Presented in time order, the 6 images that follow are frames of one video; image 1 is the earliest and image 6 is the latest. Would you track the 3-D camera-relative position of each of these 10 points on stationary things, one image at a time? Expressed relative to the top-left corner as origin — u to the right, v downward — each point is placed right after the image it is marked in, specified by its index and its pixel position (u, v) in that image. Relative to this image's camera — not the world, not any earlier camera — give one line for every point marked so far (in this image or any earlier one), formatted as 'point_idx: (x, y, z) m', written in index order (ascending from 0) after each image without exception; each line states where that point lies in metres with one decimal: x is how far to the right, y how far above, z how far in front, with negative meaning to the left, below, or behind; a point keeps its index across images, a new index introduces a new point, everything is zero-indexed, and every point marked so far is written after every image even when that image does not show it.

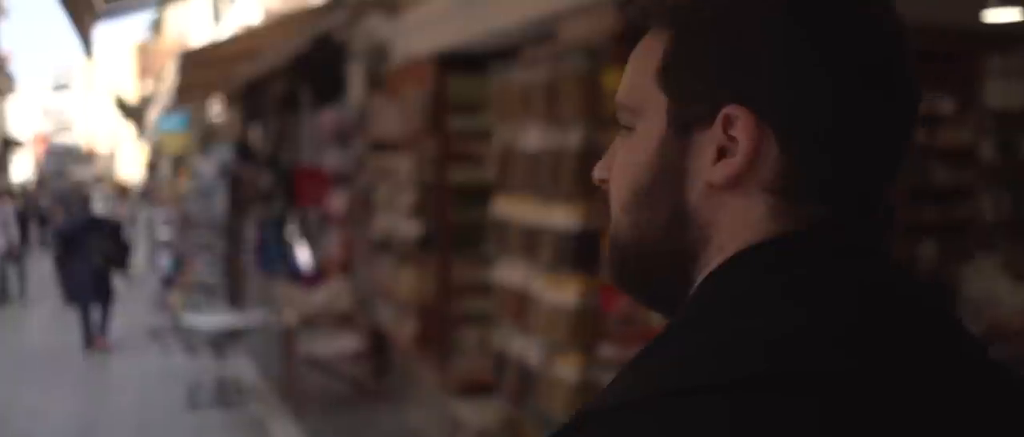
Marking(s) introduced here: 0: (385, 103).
0: (-0.4, +0.4, +6.0) m
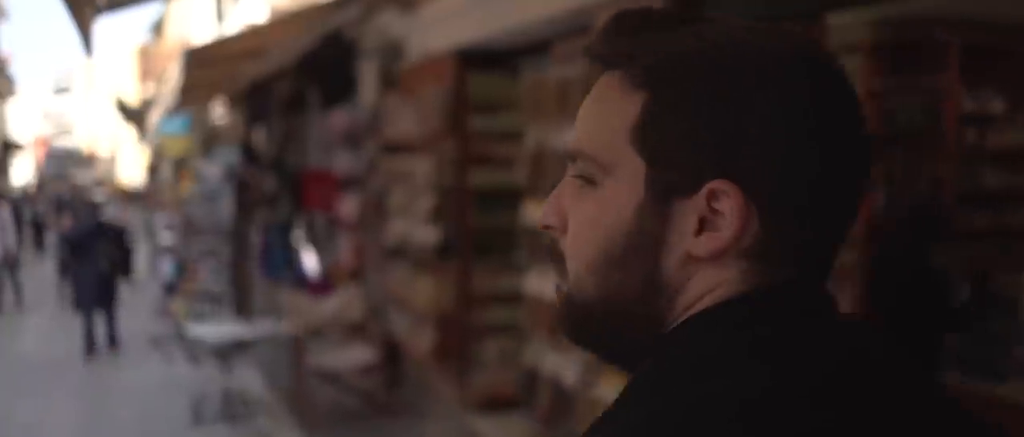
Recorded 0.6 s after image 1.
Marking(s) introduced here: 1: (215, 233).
0: (-0.3, +0.3, +5.7) m
1: (-1.5, -0.1, +9.8) m
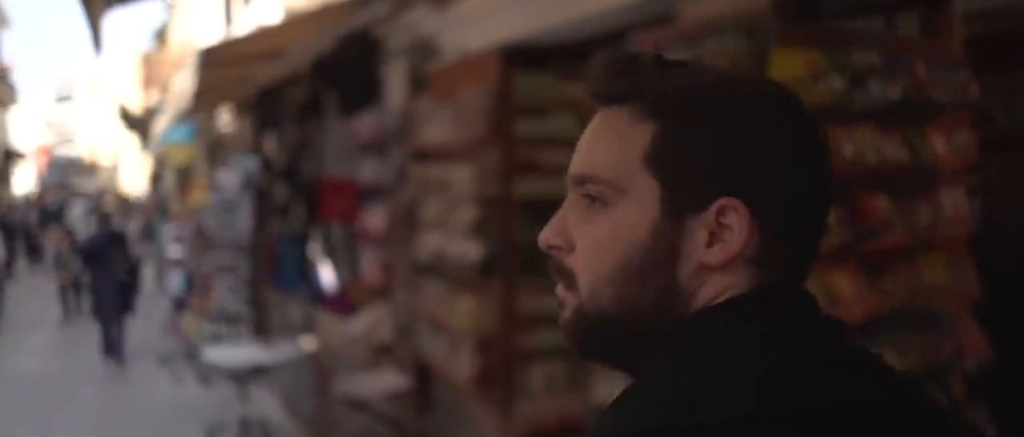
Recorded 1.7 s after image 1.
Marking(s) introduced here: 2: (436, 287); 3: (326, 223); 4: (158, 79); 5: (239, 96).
0: (-0.2, +0.3, +5.3) m
1: (-1.4, -0.1, +9.3) m
2: (-0.2, -0.2, +5.2) m
3: (-0.8, 0.0, +8.1) m
4: (-3.7, +1.4, +19.9) m
5: (-1.5, +0.7, +10.3) m
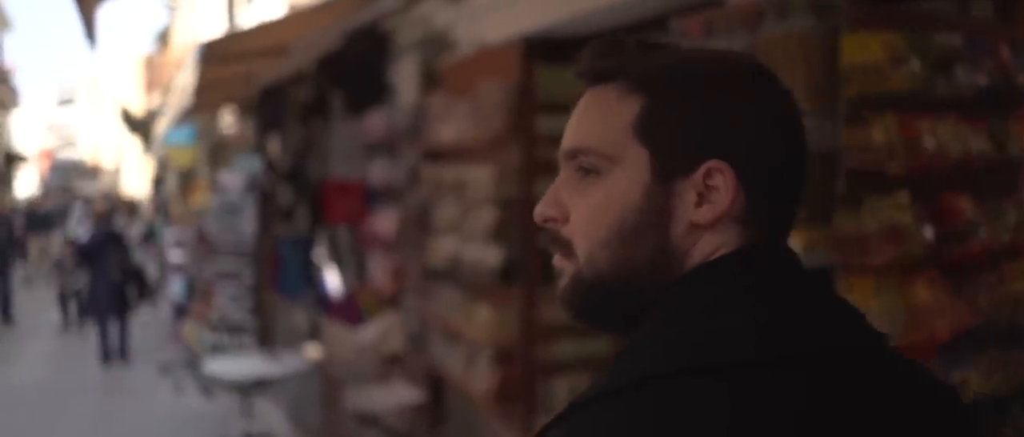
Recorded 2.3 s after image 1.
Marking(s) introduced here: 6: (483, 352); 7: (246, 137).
0: (-0.2, +0.3, +5.0) m
1: (-1.3, -0.1, +9.0) m
2: (-0.2, -0.2, +4.9) m
3: (-0.7, 0.0, +7.8) m
4: (-3.6, +1.4, +19.7) m
5: (-1.4, +0.6, +10.0) m
6: (-0.1, -0.3, +4.5) m
7: (-1.9, +0.6, +13.4) m
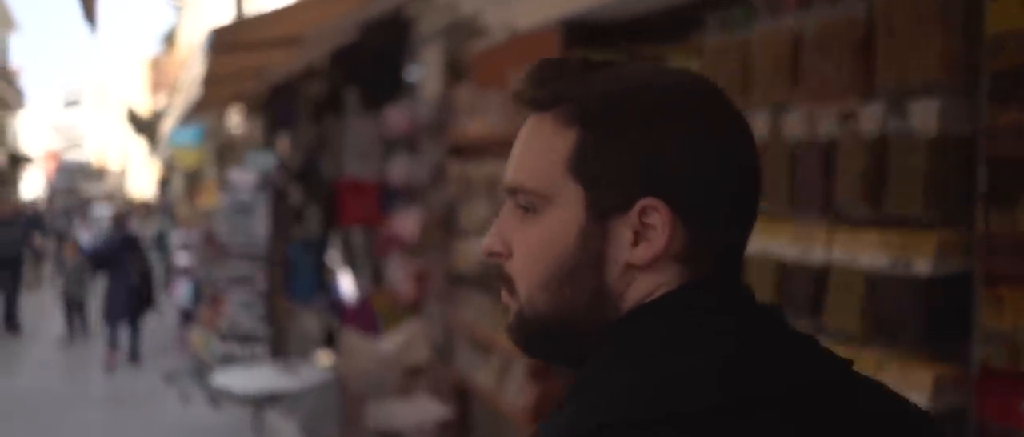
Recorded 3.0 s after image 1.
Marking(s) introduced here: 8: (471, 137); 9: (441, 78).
0: (-0.1, +0.3, +4.6) m
1: (-1.2, -0.2, +8.7) m
2: (-0.1, -0.2, +4.5) m
3: (-0.6, 0.0, +7.4) m
4: (-3.5, +1.4, +19.3) m
5: (-1.3, +0.6, +9.6) m
6: (0.0, -0.3, +4.1) m
7: (-1.8, +0.6, +13.0) m
8: (-0.1, +0.2, +4.5) m
9: (-0.2, +0.4, +5.0) m
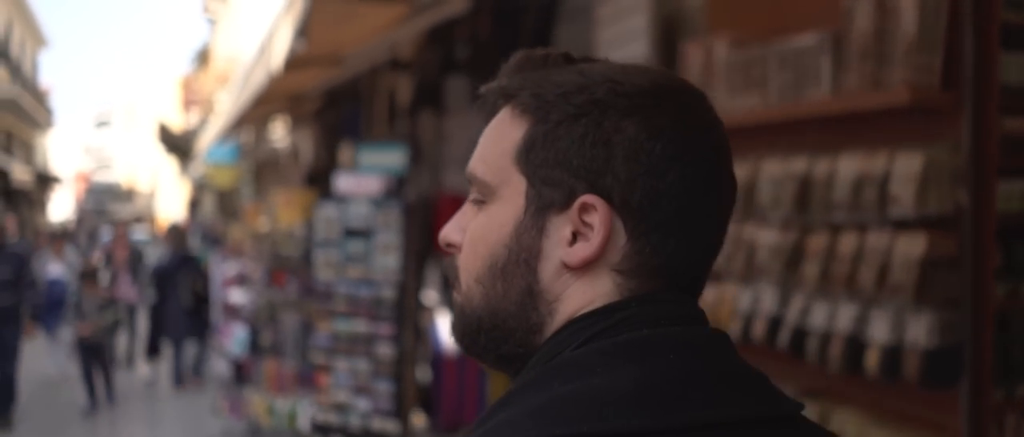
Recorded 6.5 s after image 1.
0: (+0.3, +0.3, +2.9) m
1: (-0.8, -0.2, +7.0) m
2: (+0.3, -0.2, +2.8) m
3: (-0.2, -0.1, +5.8) m
4: (-2.9, +1.2, +17.7) m
5: (-0.8, +0.5, +8.0) m
6: (+0.4, -0.4, +2.4) m
7: (-1.2, +0.4, +11.3) m
8: (+0.3, +0.1, +2.9) m
9: (+0.2, +0.3, +3.3) m
